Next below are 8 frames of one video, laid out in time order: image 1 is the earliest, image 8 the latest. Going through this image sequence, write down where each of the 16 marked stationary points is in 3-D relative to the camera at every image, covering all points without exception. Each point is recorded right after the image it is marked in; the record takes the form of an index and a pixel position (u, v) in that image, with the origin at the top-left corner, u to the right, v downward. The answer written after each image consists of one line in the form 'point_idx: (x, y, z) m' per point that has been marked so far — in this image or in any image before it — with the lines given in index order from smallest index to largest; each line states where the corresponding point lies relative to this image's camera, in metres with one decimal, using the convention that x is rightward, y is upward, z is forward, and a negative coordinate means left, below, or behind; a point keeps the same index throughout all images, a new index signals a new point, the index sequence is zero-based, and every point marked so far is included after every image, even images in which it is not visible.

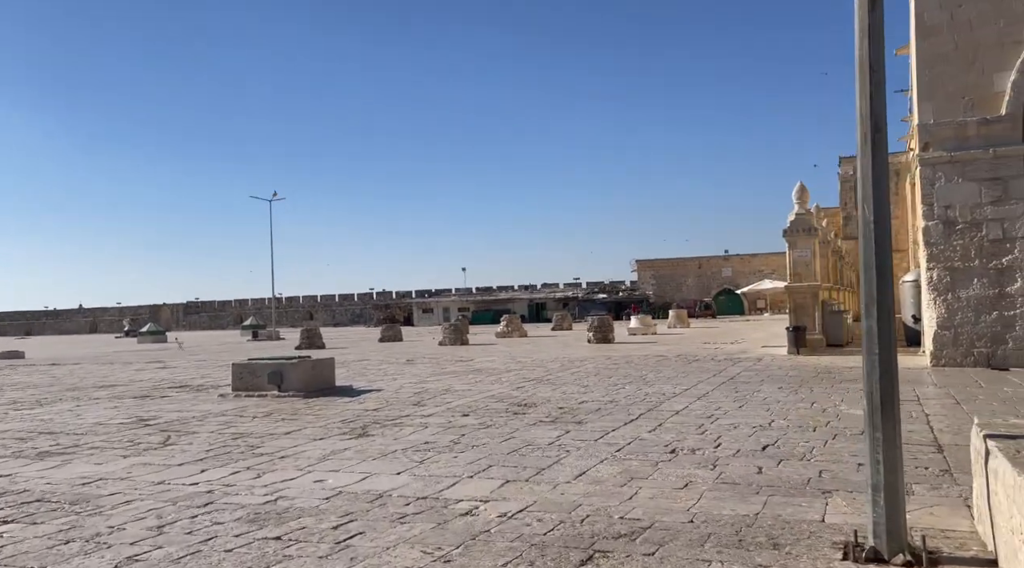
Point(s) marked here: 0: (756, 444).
0: (+1.9, -1.2, +6.1) m
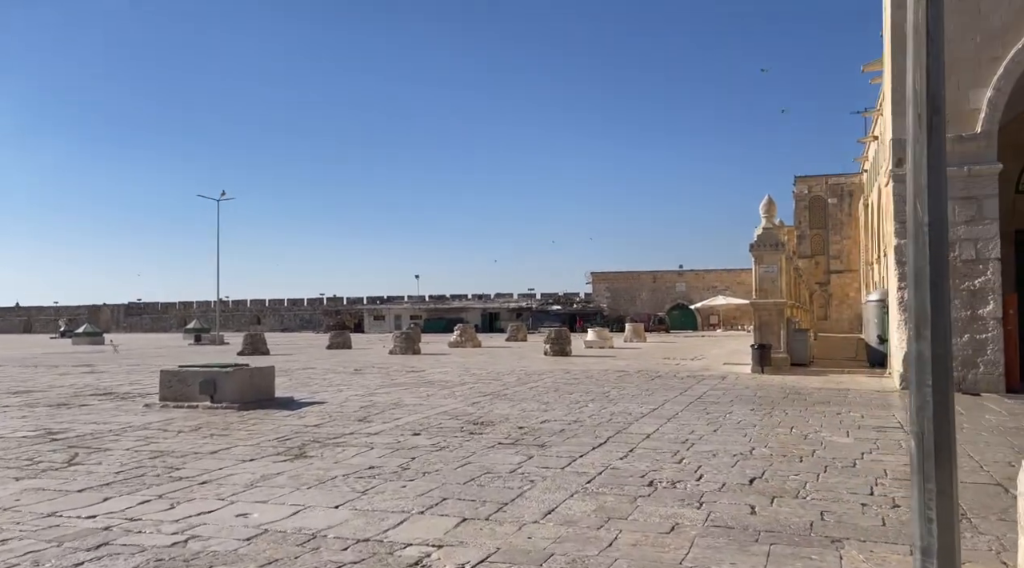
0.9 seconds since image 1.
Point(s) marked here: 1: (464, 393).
0: (+1.6, -1.3, +5.5) m
1: (-0.7, -1.5, +11.3) m
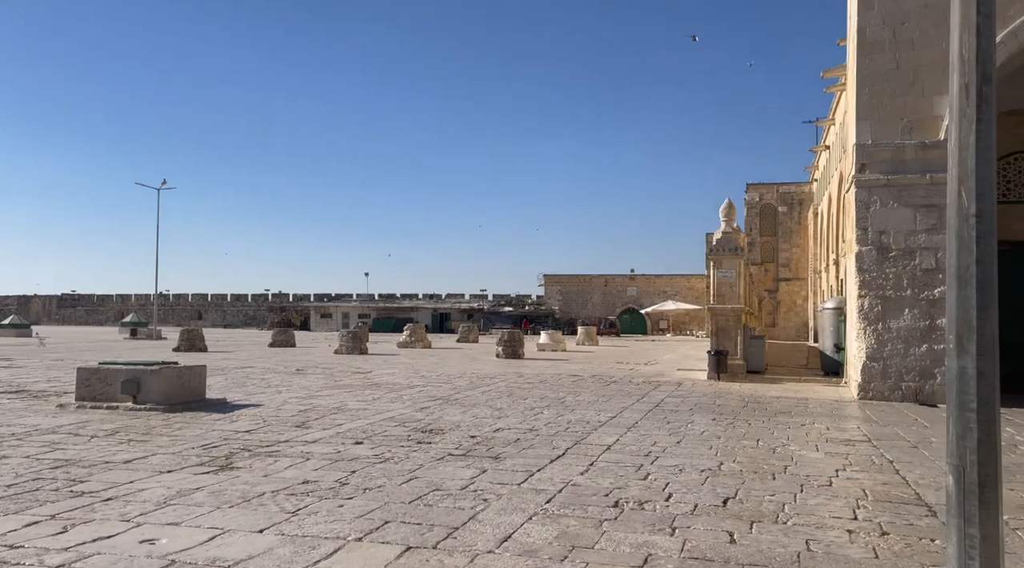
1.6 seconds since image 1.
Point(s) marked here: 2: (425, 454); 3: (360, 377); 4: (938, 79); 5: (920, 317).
0: (+1.3, -1.3, +5.0) m
1: (-1.3, -1.5, +10.6) m
2: (-0.7, -1.4, +6.5) m
3: (-2.6, -1.6, +13.6) m
4: (+6.0, +2.9, +11.5) m
5: (+5.7, -0.5, +11.3) m
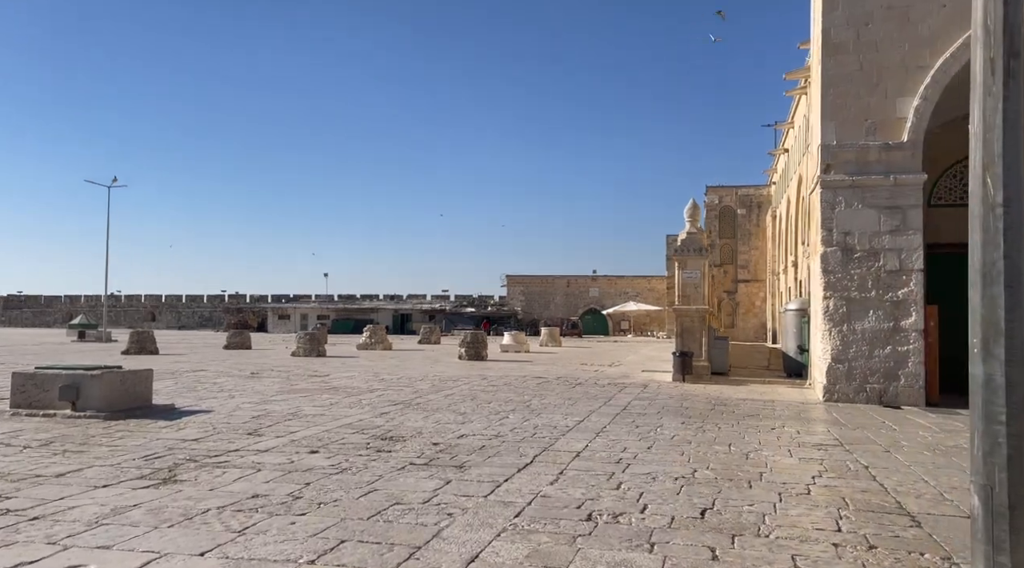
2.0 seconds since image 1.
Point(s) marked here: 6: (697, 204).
0: (+1.1, -1.3, +4.8) m
1: (-1.8, -1.5, +10.3) m
2: (-1.0, -1.4, +6.2) m
3: (-3.2, -1.6, +13.1) m
4: (+5.5, +2.9, +11.5) m
5: (+5.2, -0.5, +11.3) m
6: (+3.4, +1.5, +14.7) m
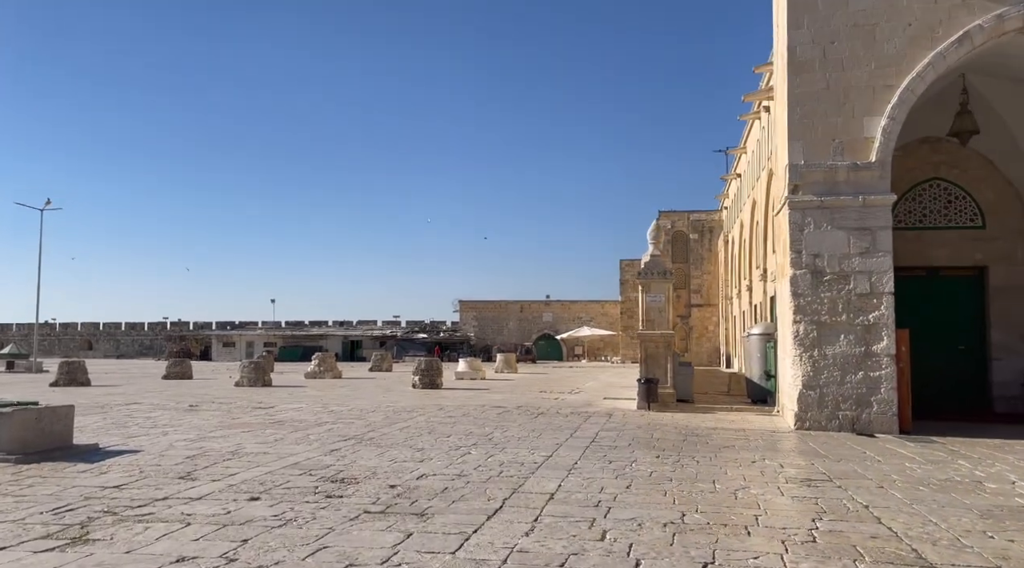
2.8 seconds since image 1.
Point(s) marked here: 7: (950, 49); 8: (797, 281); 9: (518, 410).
0: (+0.9, -1.4, +4.2) m
1: (-2.3, -1.8, +9.5) m
2: (-1.2, -1.5, +5.4) m
3: (-3.8, -2.0, +12.3) m
4: (+5.0, +2.6, +11.2) m
5: (+4.7, -0.8, +10.9) m
6: (+2.6, +1.0, +14.3) m
7: (+5.8, +3.1, +10.7) m
8: (+4.0, 0.0, +11.2) m
9: (+0.1, -2.1, +13.2) m
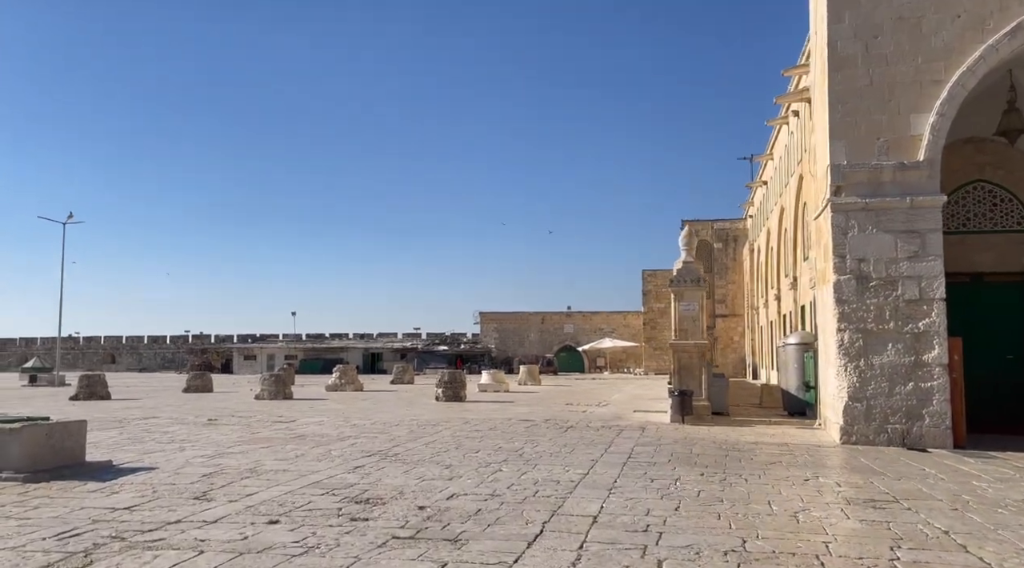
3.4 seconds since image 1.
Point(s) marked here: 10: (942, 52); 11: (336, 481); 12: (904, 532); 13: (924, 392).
0: (+1.2, -1.4, +3.7) m
1: (-1.9, -1.9, +9.0) m
2: (-0.9, -1.6, +5.0) m
3: (-3.4, -2.1, +11.9) m
4: (+5.3, +2.5, +10.7) m
5: (+5.0, -0.9, +10.3) m
6: (+3.1, +0.9, +13.8) m
7: (+6.2, +3.1, +10.2) m
8: (+4.3, 0.0, +10.6) m
9: (+0.5, -2.2, +12.7) m
10: (+5.6, +3.0, +10.5) m
11: (-1.5, -1.7, +7.1) m
12: (+2.5, -1.6, +5.1) m
13: (+5.2, -1.4, +10.2) m
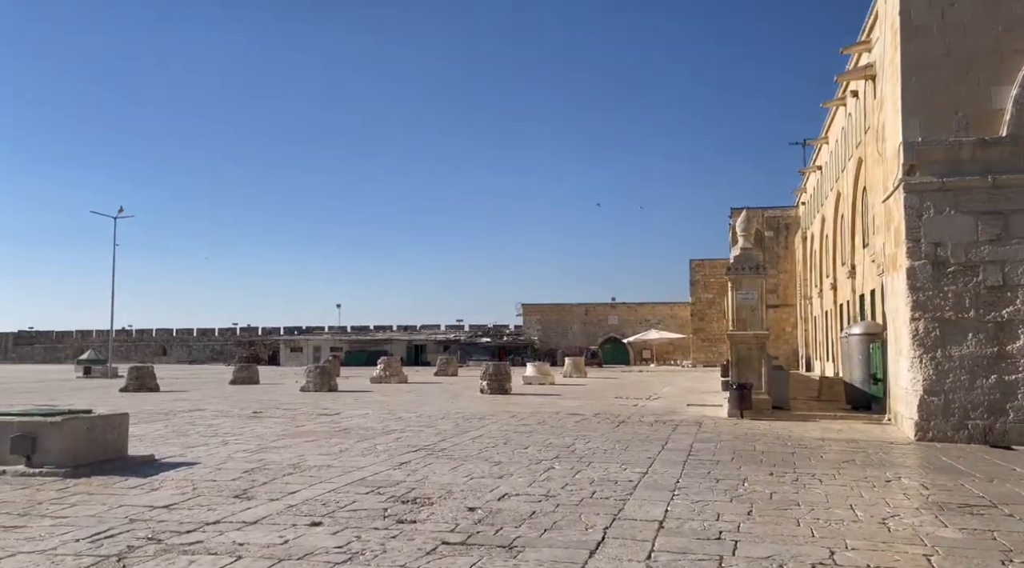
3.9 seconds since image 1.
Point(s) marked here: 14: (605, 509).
0: (+1.4, -1.4, +3.2) m
1: (-1.3, -1.8, +8.7) m
2: (-0.6, -1.5, +4.6) m
3: (-2.7, -2.0, +11.6) m
4: (+6.0, +2.7, +9.9) m
5: (+5.7, -0.7, +9.6) m
6: (+3.9, +1.1, +13.2) m
7: (+6.8, +3.2, +9.3) m
8: (+5.0, +0.1, +9.9) m
9: (+1.3, -2.0, +12.2) m
10: (+6.2, +3.2, +9.8) m
11: (-1.1, -1.6, +6.7) m
12: (+2.8, -1.5, +4.5) m
13: (+5.9, -1.2, +9.5) m
14: (+0.6, -1.5, +5.5) m
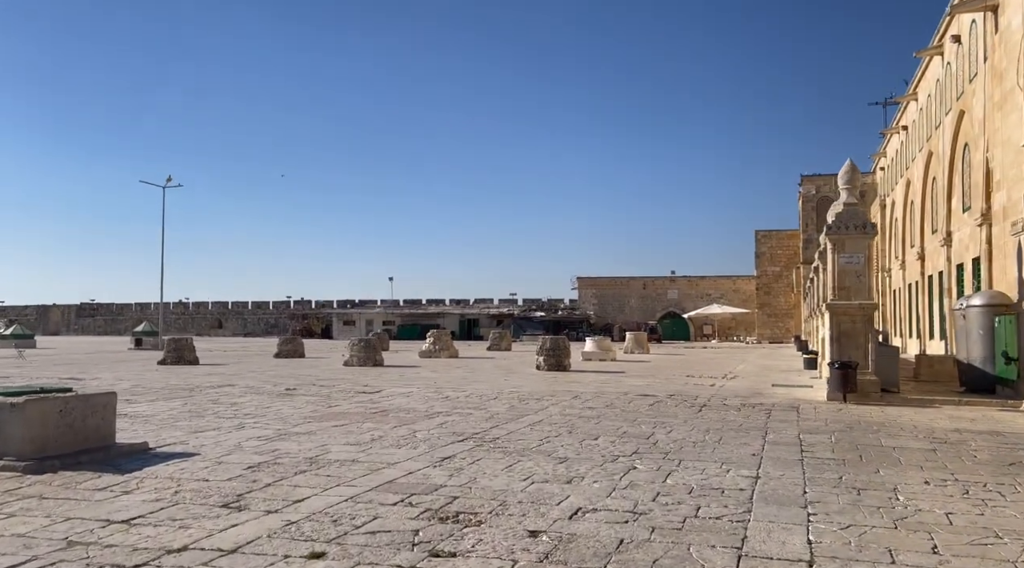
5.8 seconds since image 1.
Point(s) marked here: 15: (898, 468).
0: (+1.6, -1.1, +1.5) m
1: (-0.7, -1.4, +7.2) m
2: (-0.3, -1.2, +3.1) m
3: (-1.9, -1.5, +10.2) m
4: (+6.6, +3.1, +7.8) m
5: (+6.3, -0.3, +7.7) m
6: (+4.8, +1.6, +11.3) m
7: (+7.4, +3.7, +7.2) m
8: (+5.6, +0.6, +8.0) m
9: (+2.1, -1.5, +10.6) m
10: (+6.9, +3.6, +7.6) m
11: (-0.6, -1.3, +5.2) m
12: (+3.1, -1.2, +2.8) m
13: (+6.5, -0.8, +7.6) m
14: (+1.0, -1.2, +3.9) m
15: (+2.8, -1.3, +5.9) m
